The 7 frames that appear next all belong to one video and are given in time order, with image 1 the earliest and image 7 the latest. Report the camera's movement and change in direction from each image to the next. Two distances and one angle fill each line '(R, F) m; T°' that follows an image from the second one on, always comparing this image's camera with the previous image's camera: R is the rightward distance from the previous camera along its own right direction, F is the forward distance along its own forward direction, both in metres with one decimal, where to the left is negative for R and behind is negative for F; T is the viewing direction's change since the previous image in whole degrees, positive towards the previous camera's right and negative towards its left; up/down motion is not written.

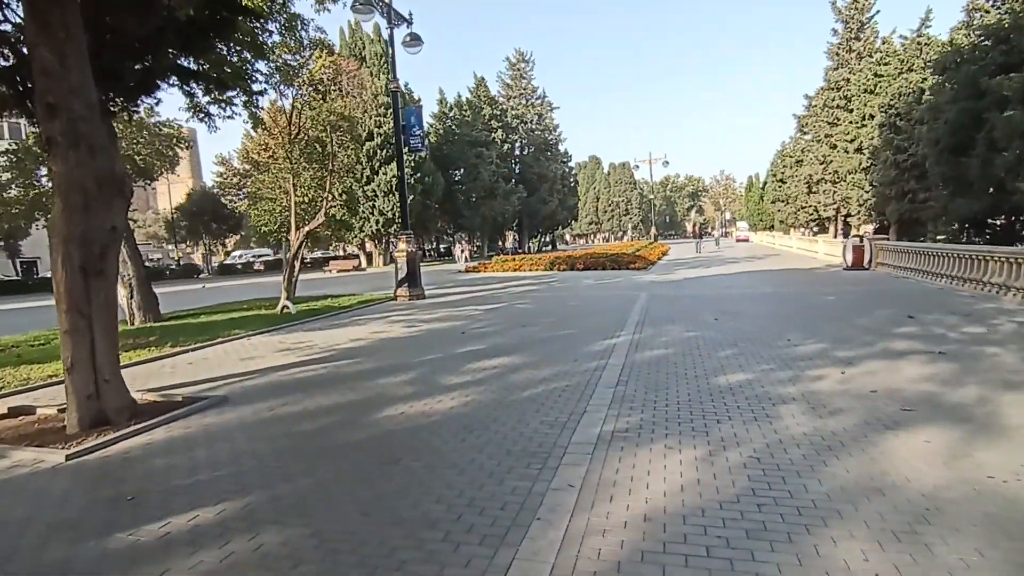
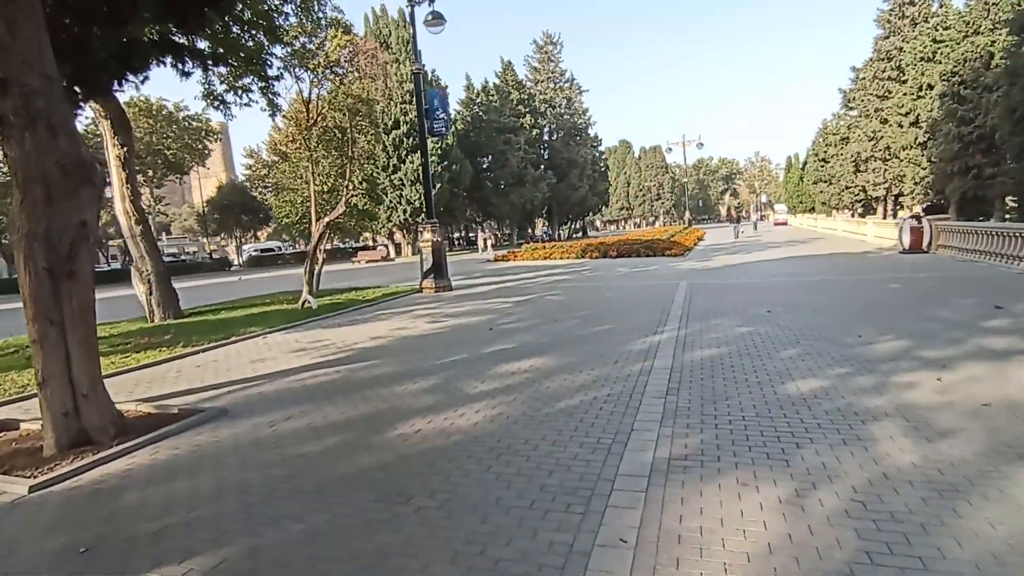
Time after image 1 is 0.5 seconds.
(0.0, +0.9) m; -3°
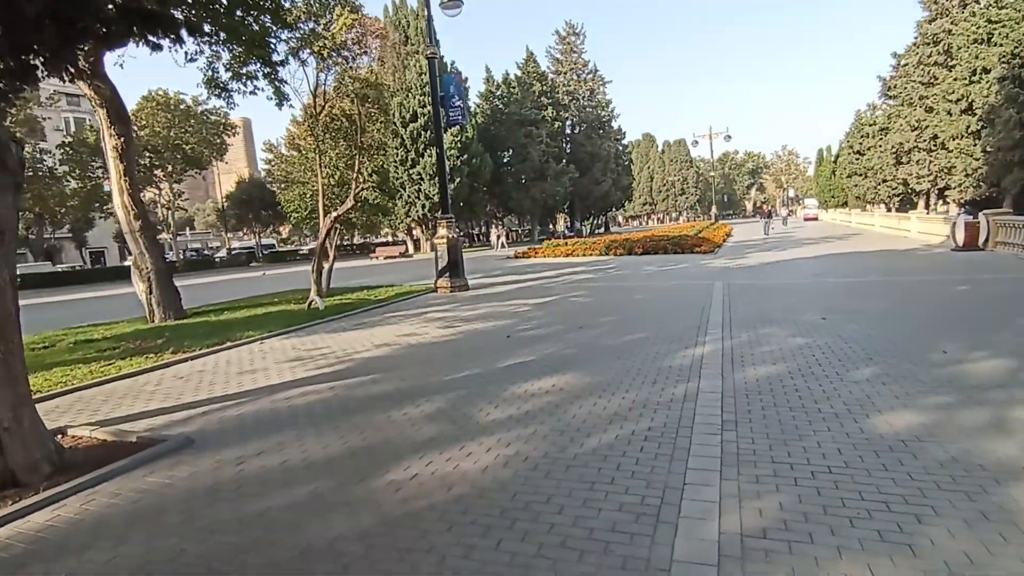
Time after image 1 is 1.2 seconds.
(0.0, +1.1) m; -2°
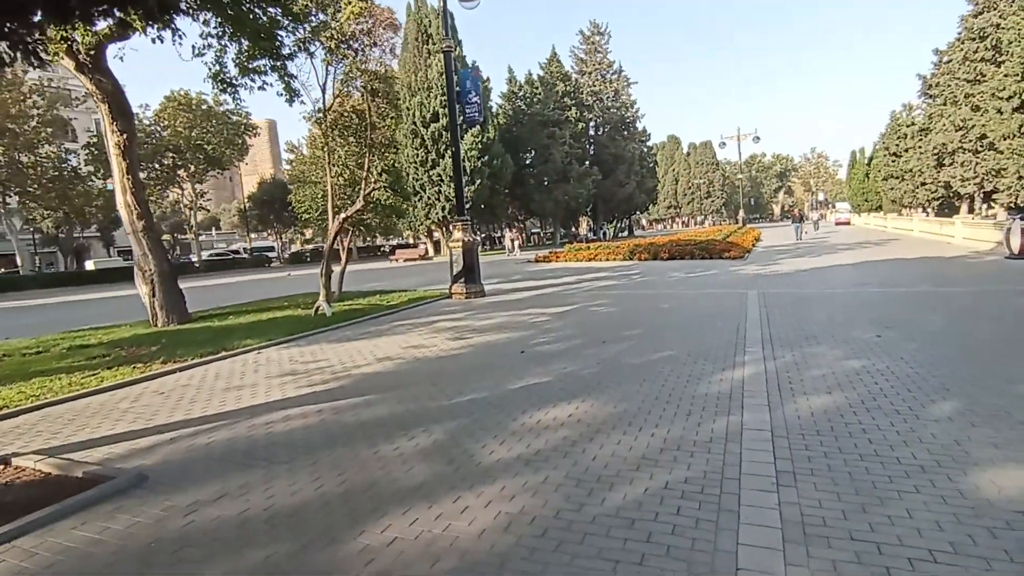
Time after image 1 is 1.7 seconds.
(+0.1, +0.8) m; -2°
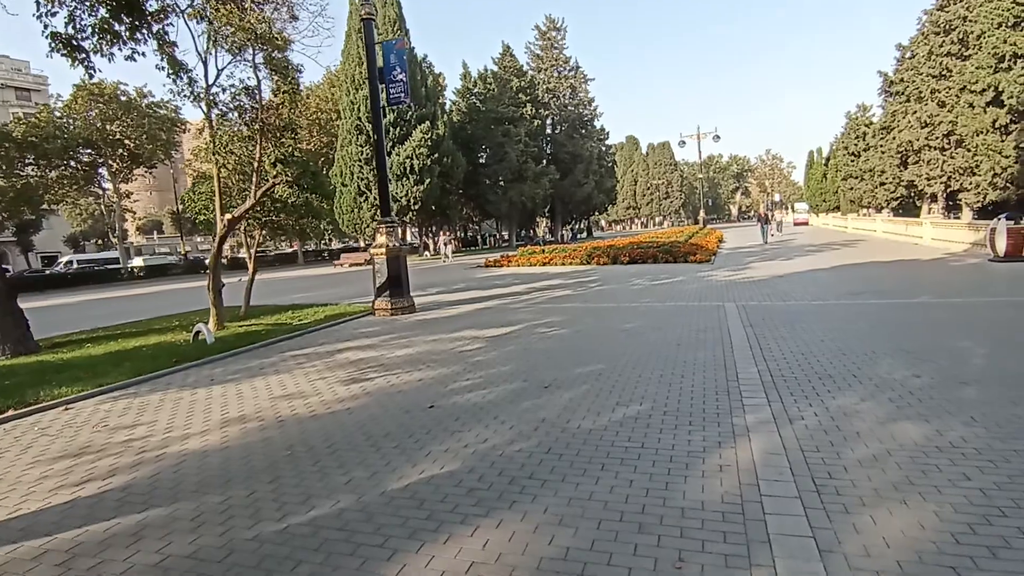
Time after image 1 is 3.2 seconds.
(+0.6, +2.3) m; +4°
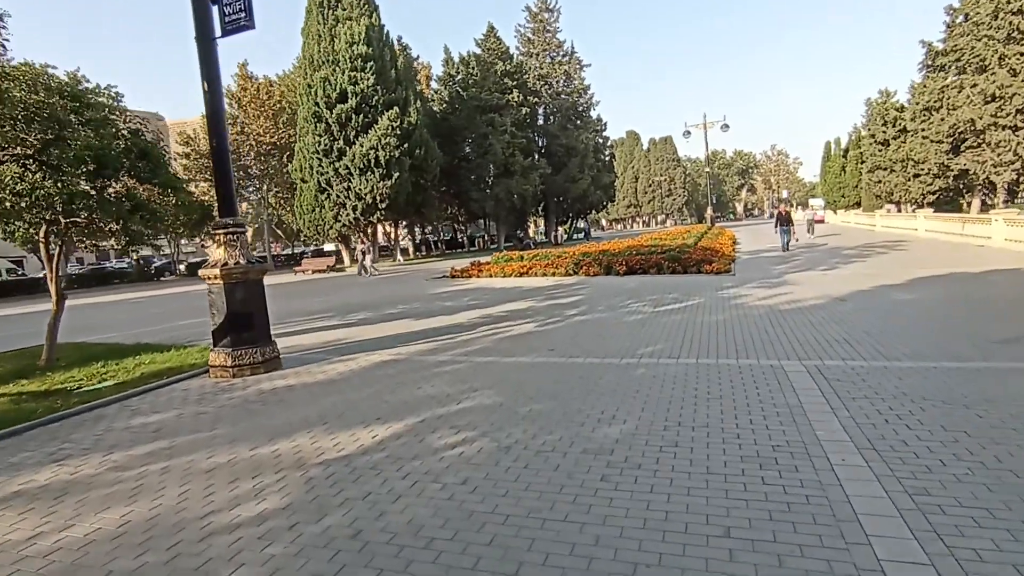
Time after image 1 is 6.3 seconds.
(+1.1, +4.9) m; 0°
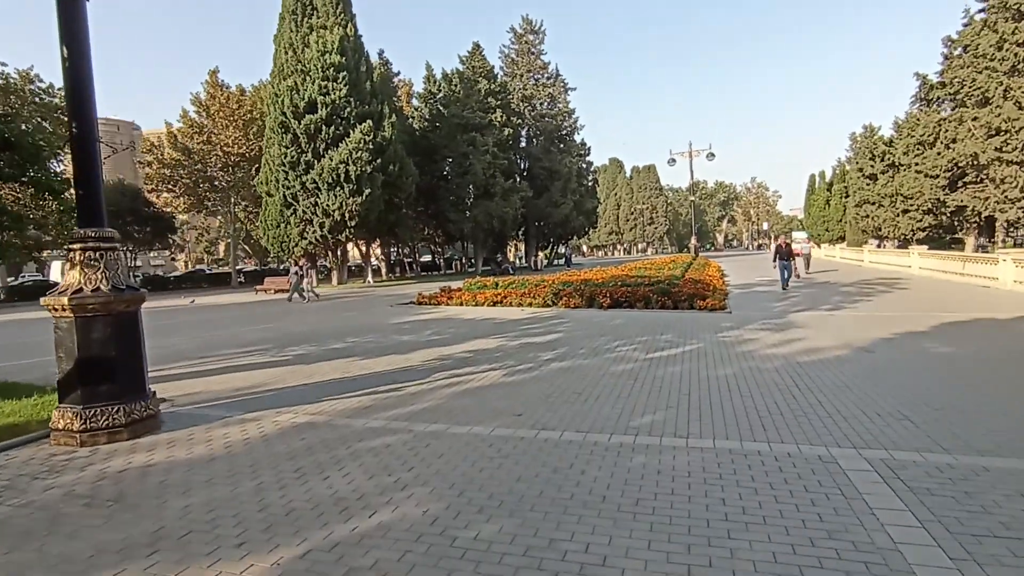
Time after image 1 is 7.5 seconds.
(+0.2, +1.9) m; +2°
